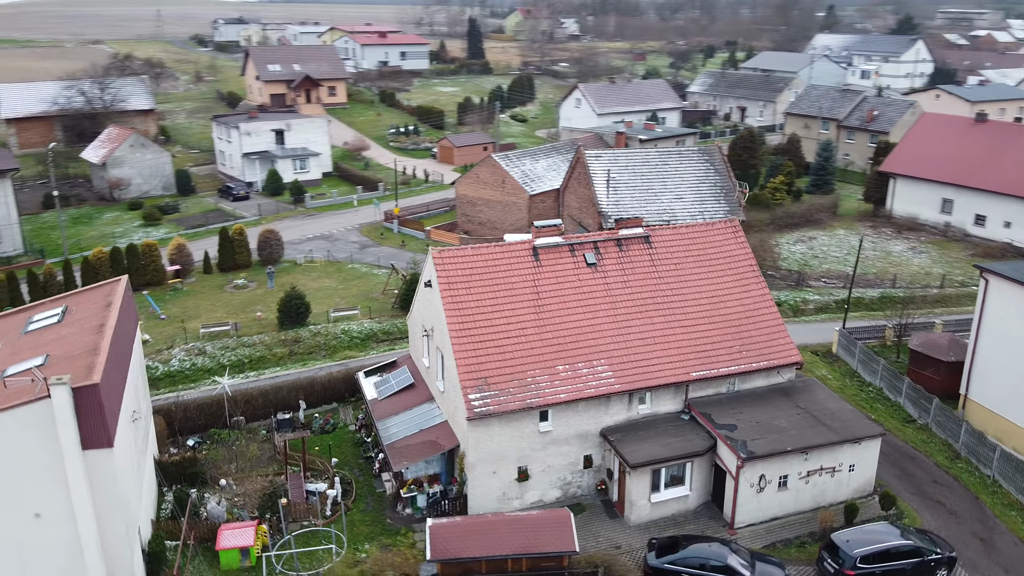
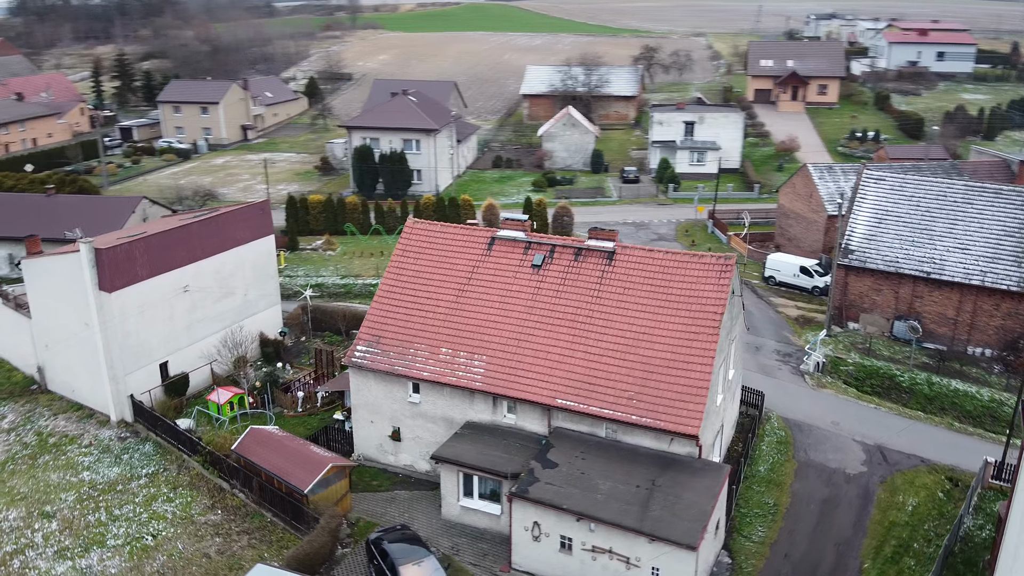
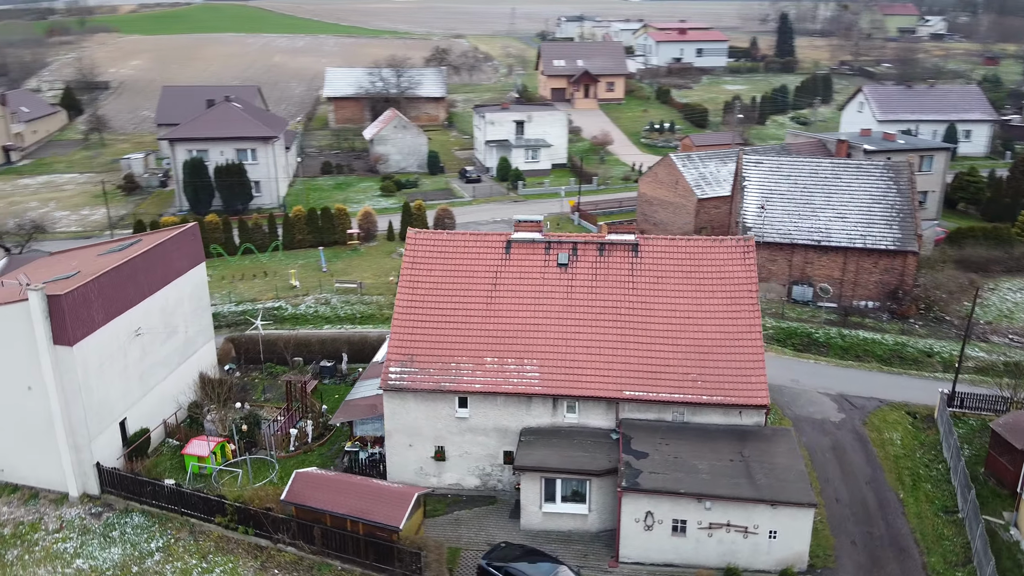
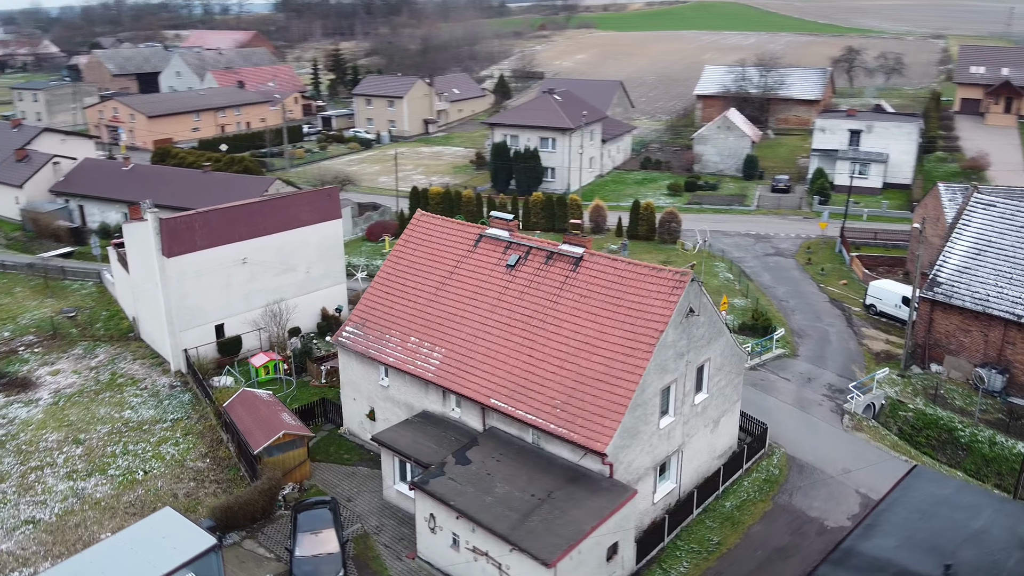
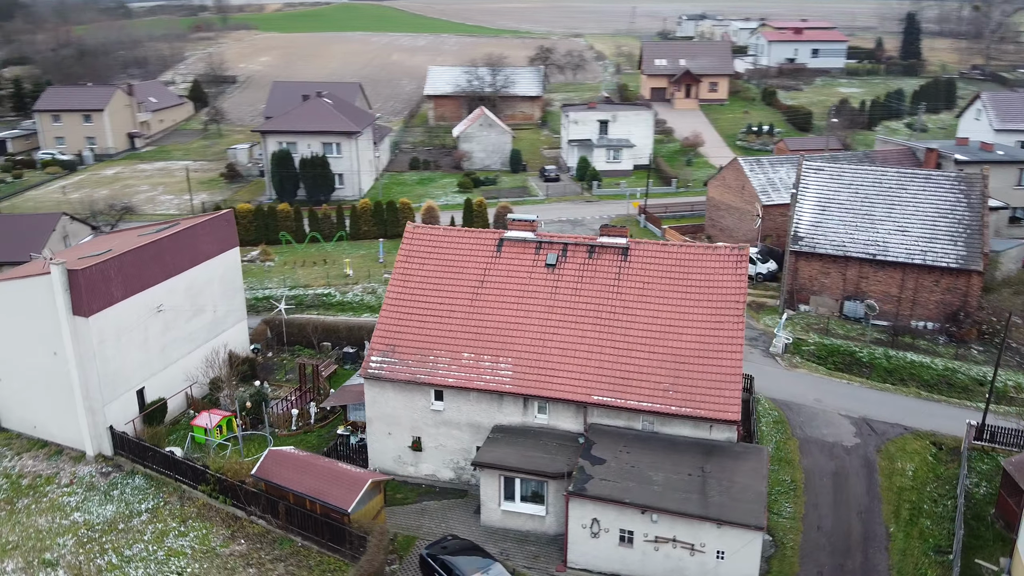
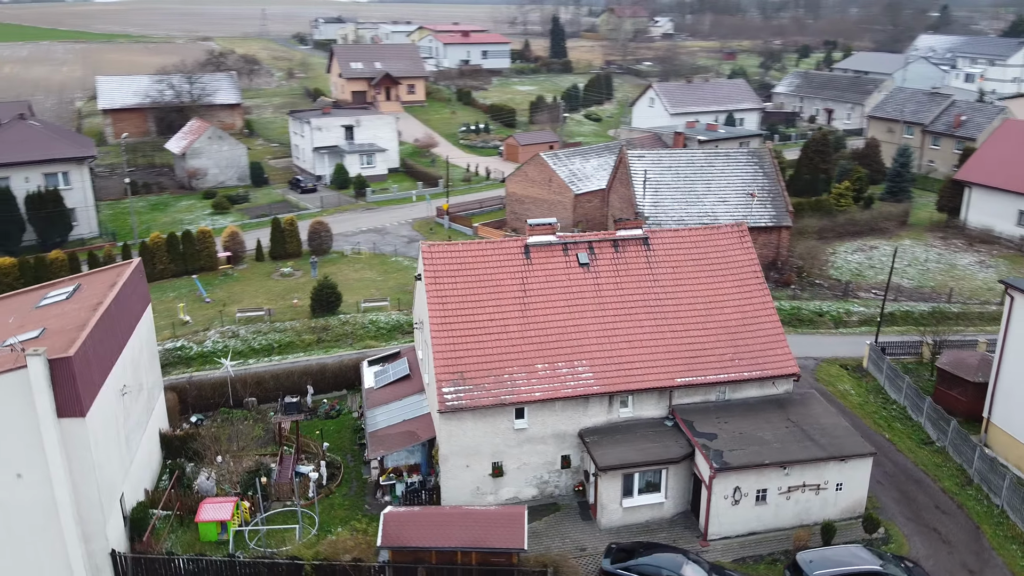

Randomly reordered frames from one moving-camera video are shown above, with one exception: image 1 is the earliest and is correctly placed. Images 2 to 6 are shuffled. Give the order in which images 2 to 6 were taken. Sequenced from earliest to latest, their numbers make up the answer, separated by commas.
6, 3, 5, 2, 4
